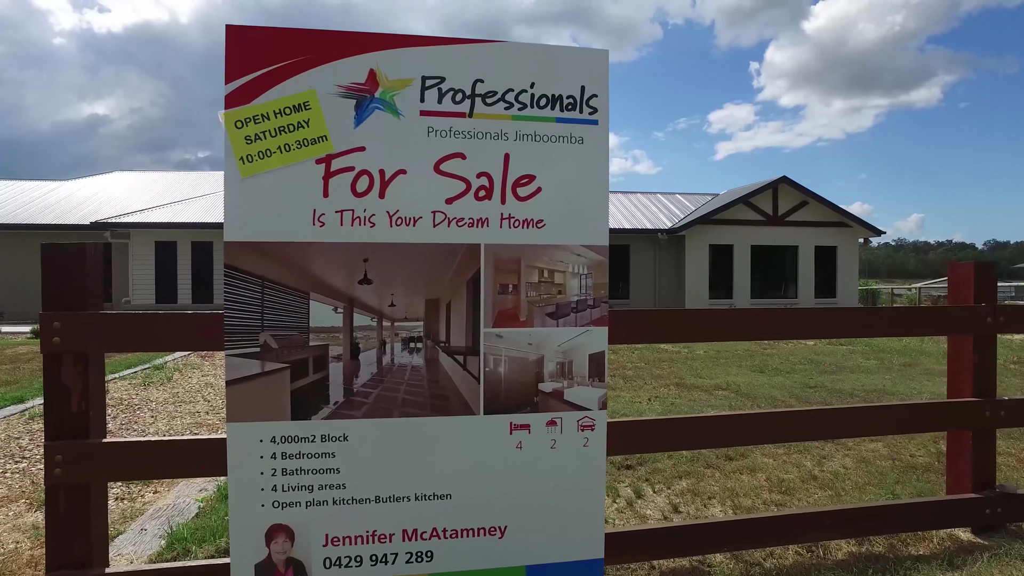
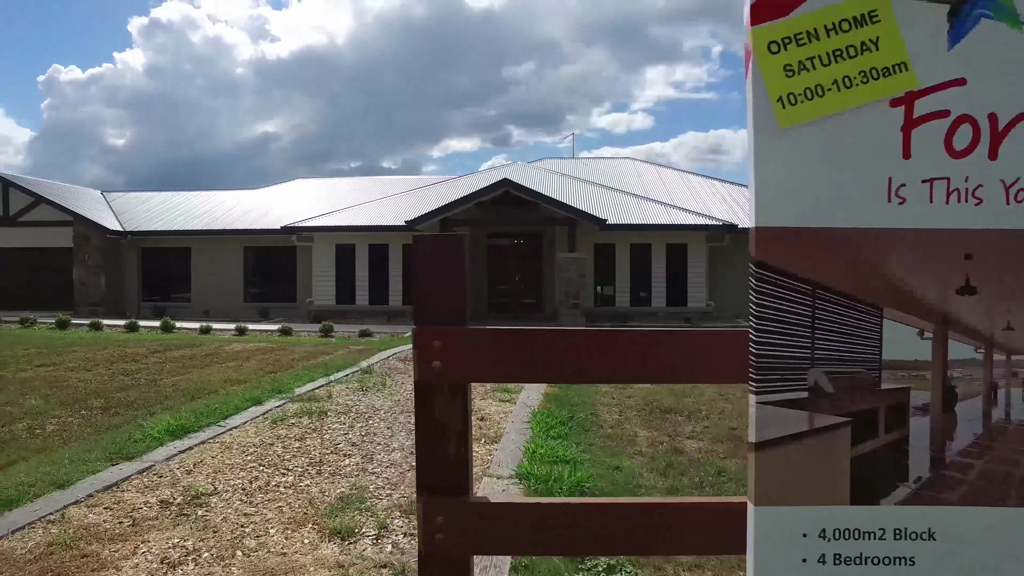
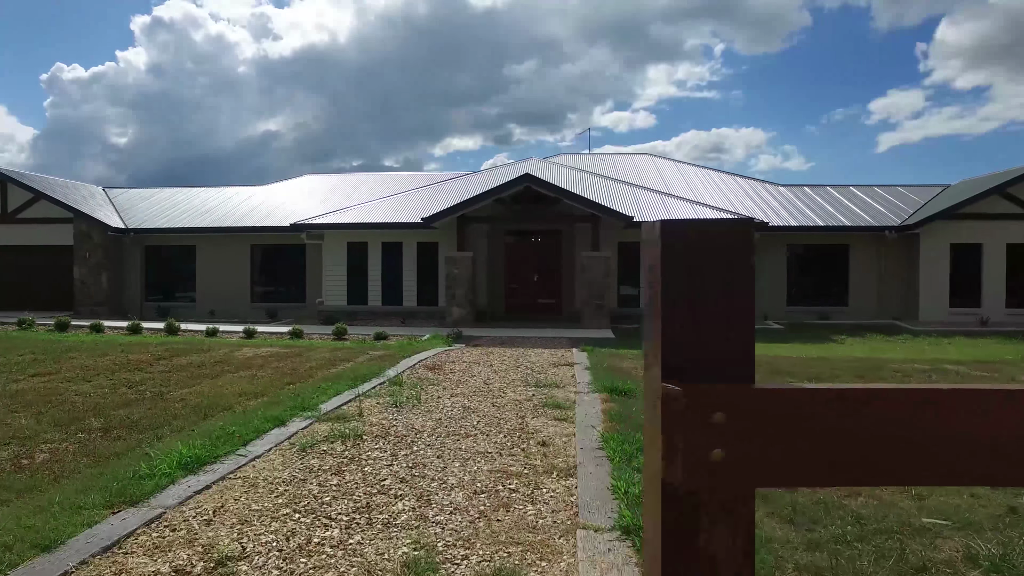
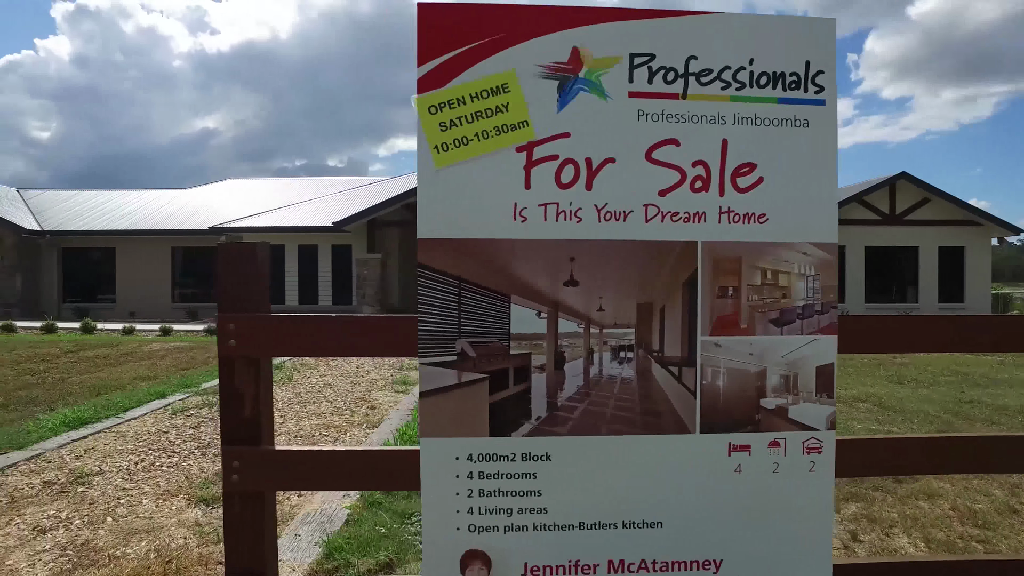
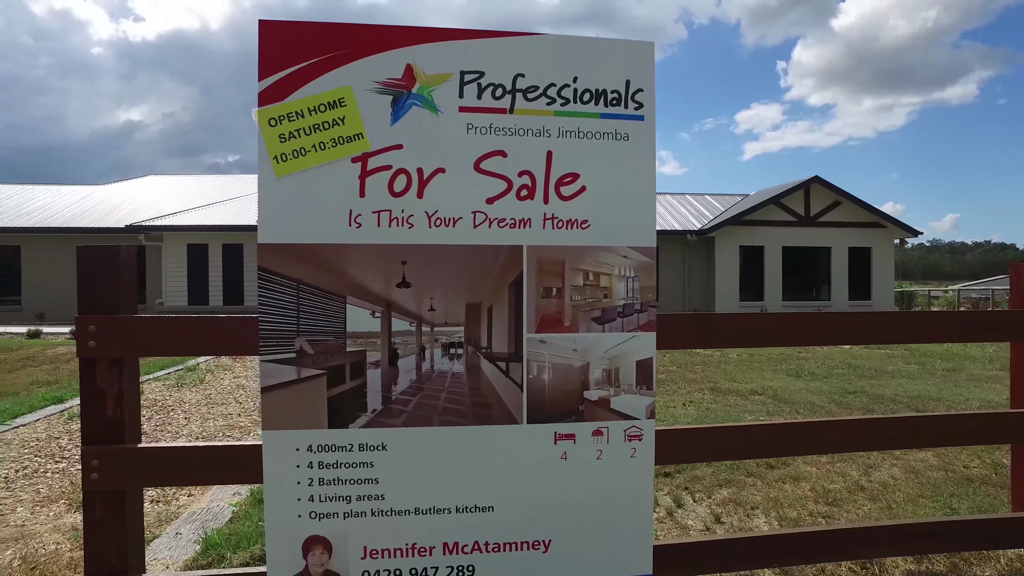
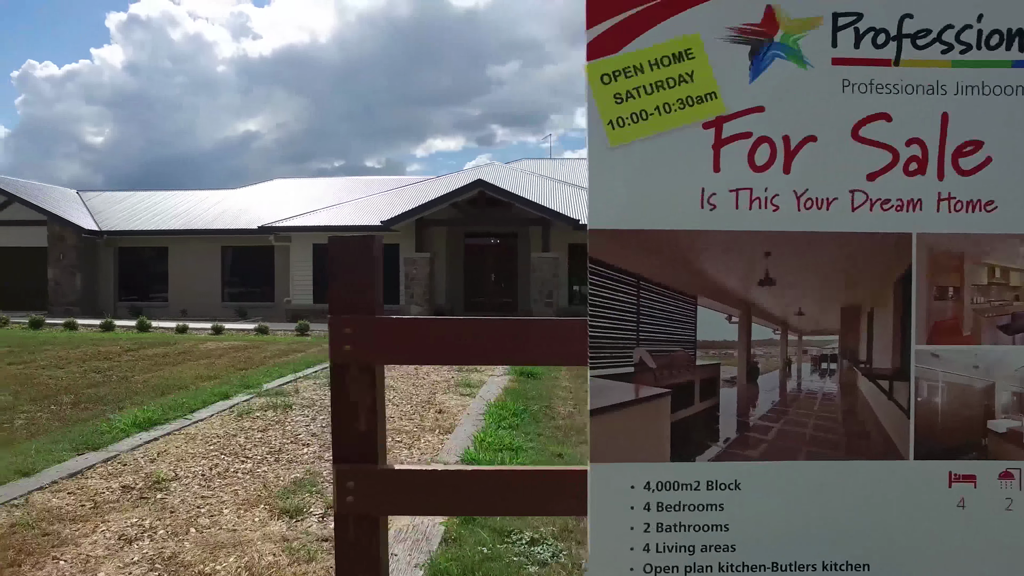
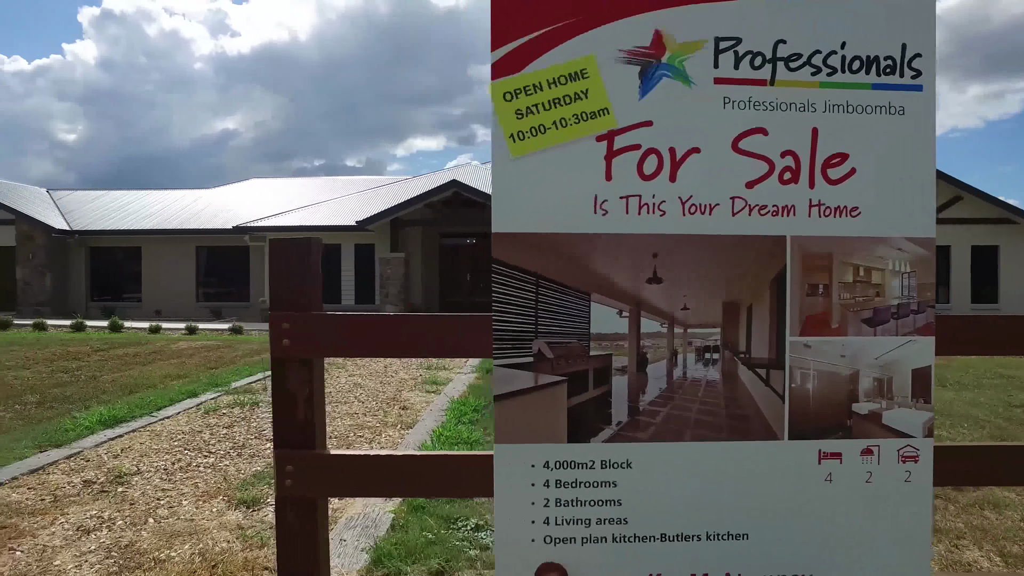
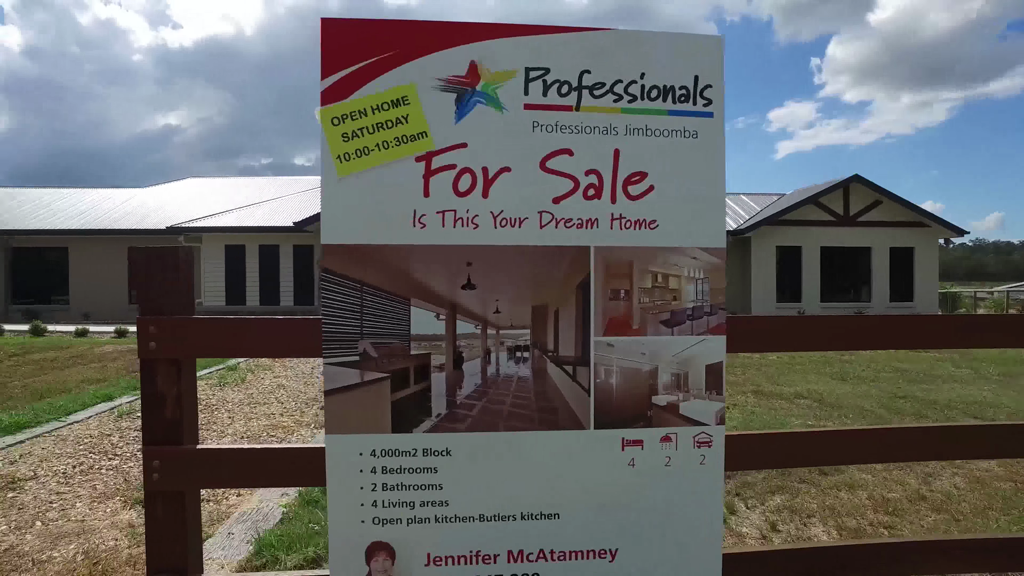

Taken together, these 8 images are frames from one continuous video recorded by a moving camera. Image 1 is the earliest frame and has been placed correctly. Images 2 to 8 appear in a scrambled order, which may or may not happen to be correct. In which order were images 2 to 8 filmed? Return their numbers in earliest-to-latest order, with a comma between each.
5, 8, 4, 7, 6, 2, 3
